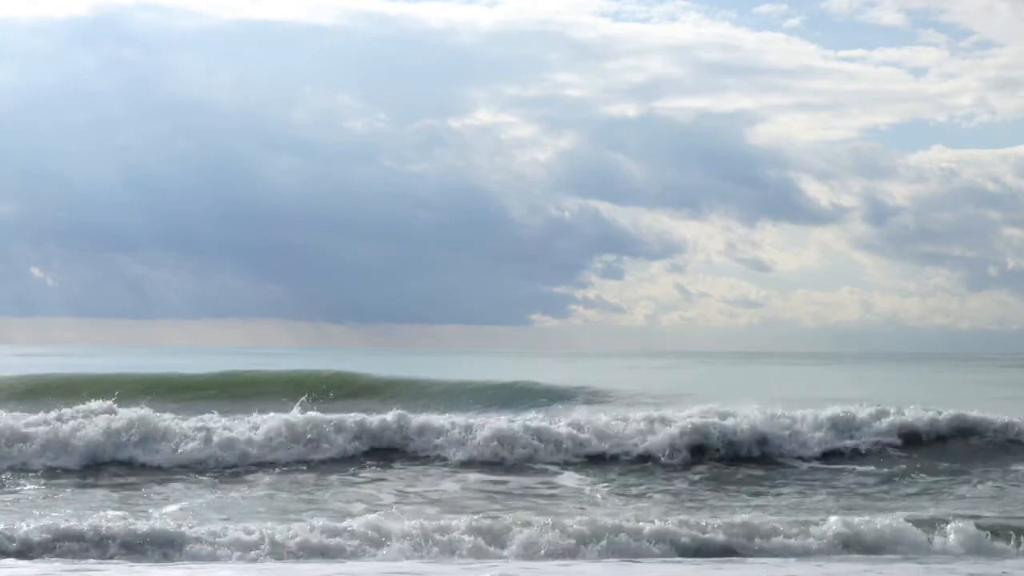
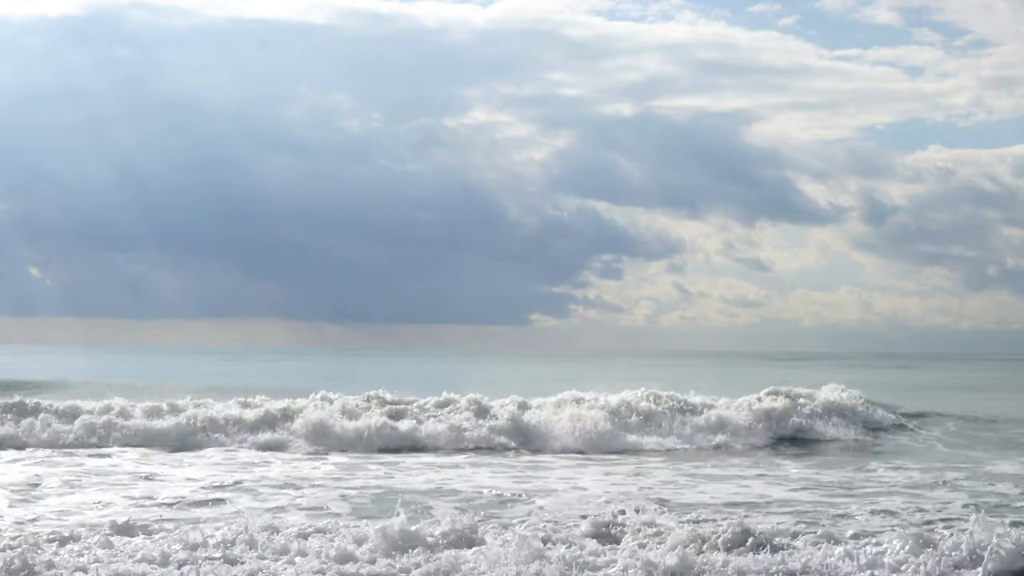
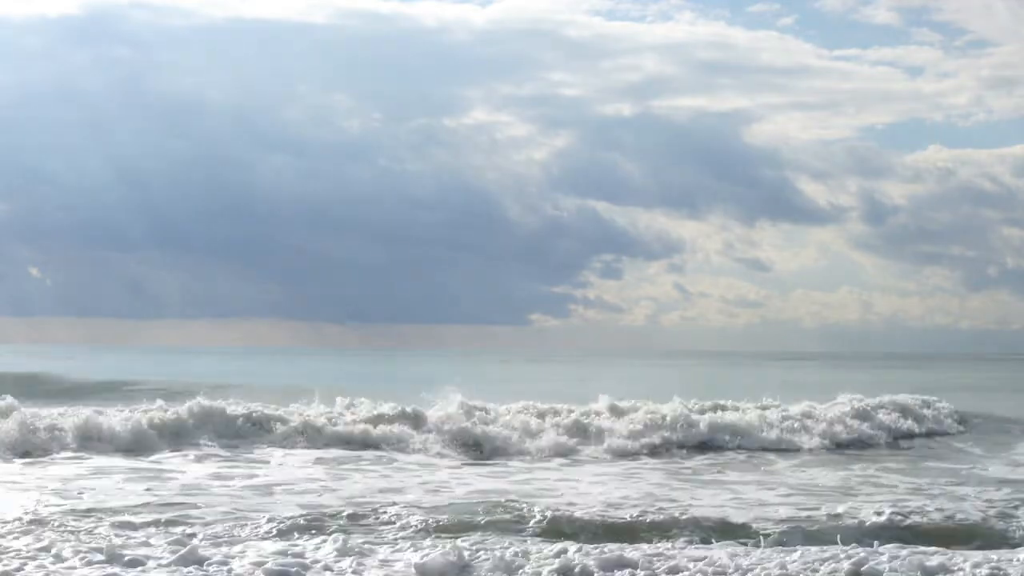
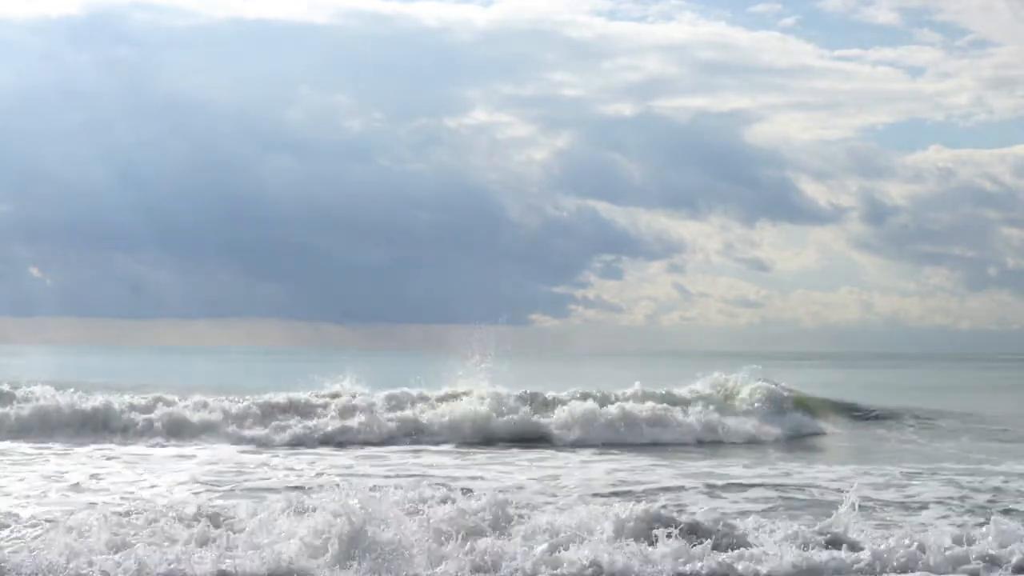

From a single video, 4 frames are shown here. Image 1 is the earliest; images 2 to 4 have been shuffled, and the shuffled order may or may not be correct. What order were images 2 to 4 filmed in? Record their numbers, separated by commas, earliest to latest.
4, 2, 3
